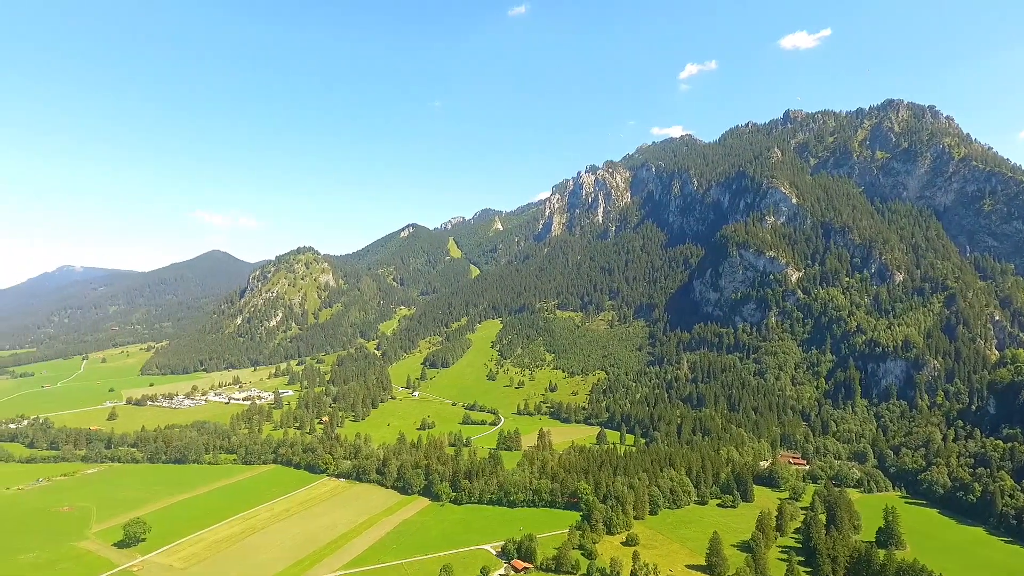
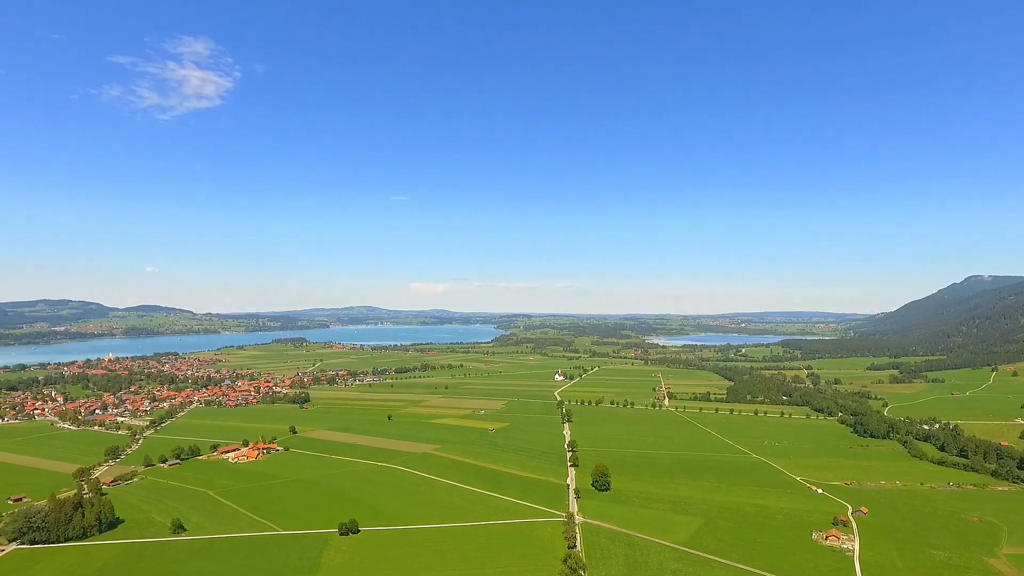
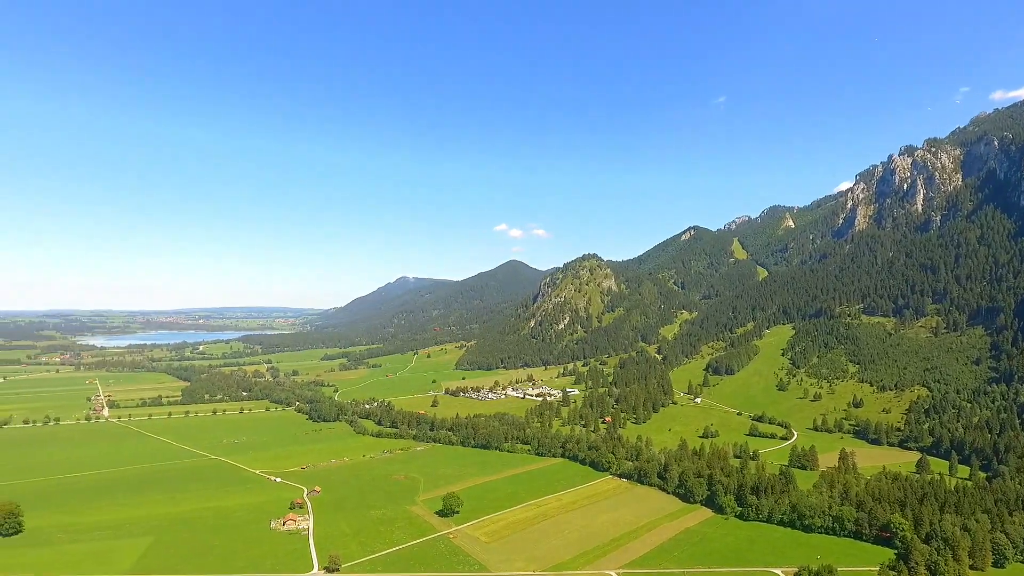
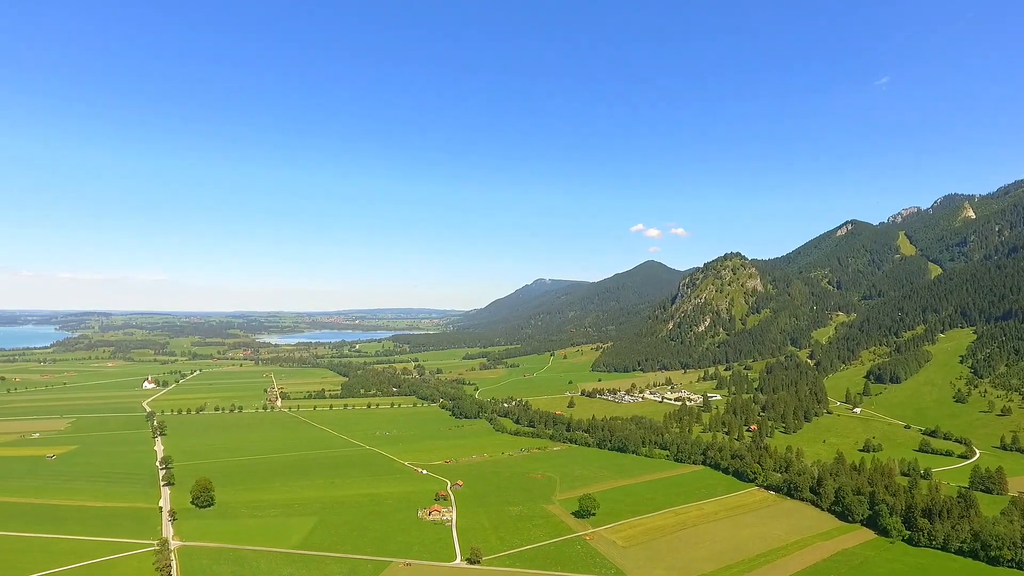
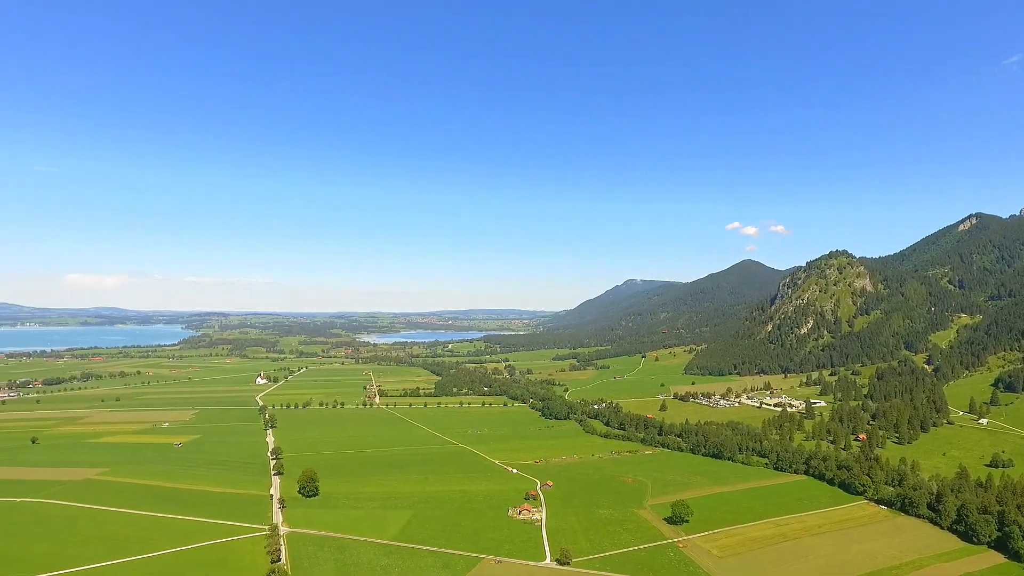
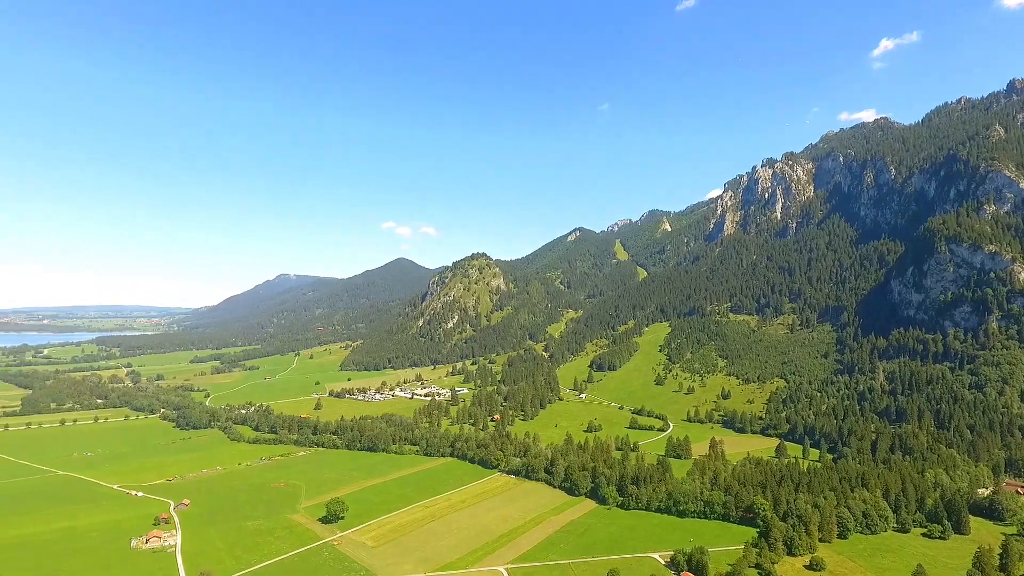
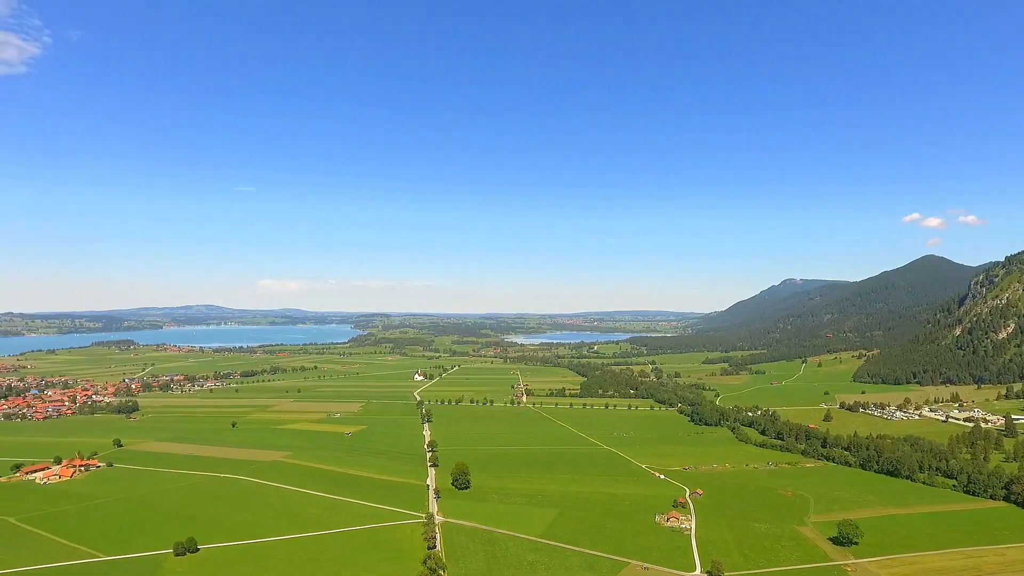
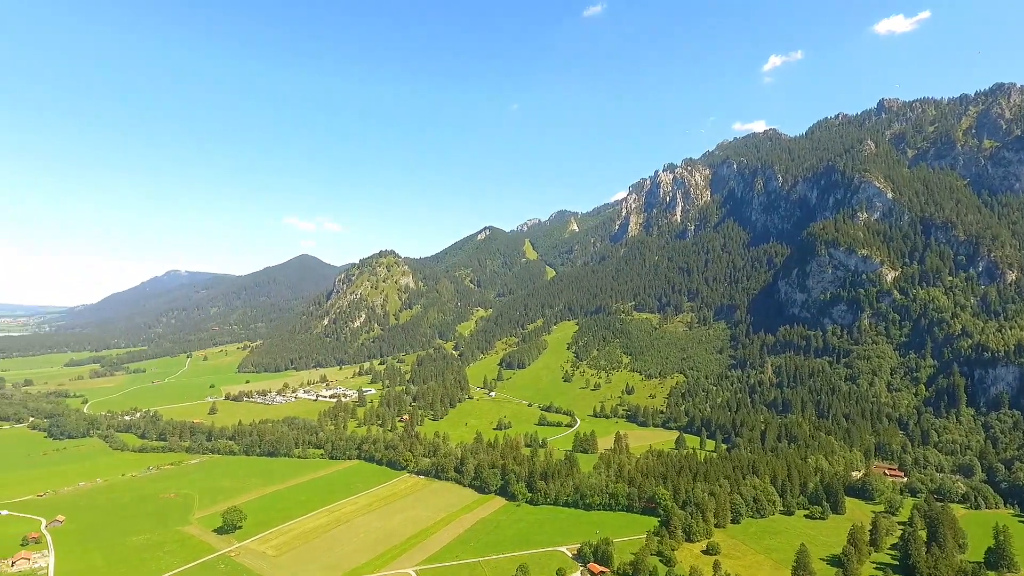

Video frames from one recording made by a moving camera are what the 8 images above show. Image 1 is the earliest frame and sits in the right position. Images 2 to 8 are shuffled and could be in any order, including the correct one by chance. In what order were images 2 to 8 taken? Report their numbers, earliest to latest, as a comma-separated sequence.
8, 6, 3, 4, 5, 7, 2
